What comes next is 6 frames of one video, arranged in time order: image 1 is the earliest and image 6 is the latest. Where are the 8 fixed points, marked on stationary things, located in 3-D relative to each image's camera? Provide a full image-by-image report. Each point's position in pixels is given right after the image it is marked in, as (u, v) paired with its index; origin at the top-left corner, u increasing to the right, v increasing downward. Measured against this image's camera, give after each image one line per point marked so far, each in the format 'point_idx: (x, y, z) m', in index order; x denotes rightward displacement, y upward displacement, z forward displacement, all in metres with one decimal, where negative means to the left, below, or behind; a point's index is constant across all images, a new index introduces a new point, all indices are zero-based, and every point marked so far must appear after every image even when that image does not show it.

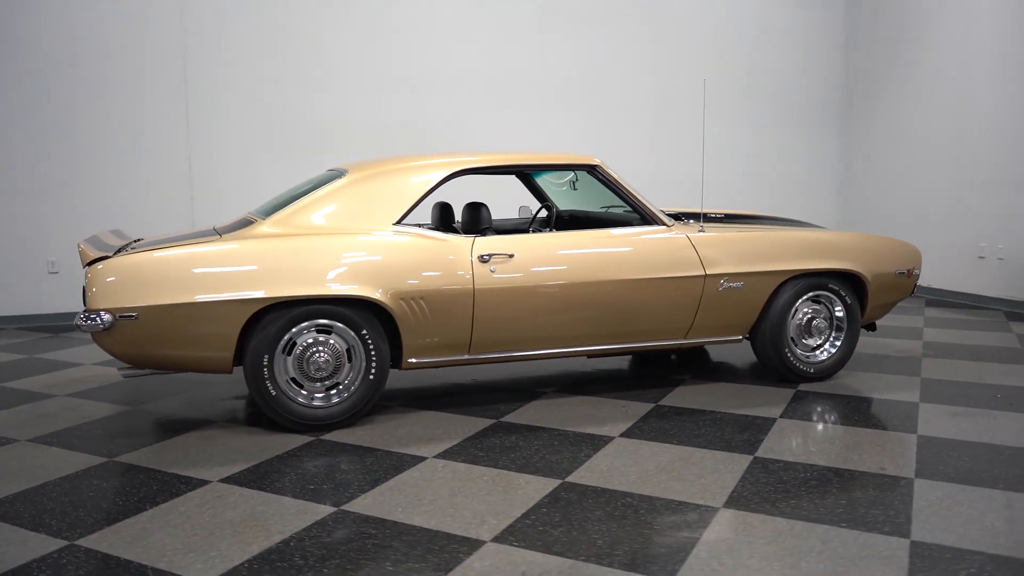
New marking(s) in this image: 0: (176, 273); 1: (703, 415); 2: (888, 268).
0: (-1.5, +0.1, +3.4) m
1: (+0.9, -0.6, +3.8) m
2: (+2.2, +0.1, +4.5) m
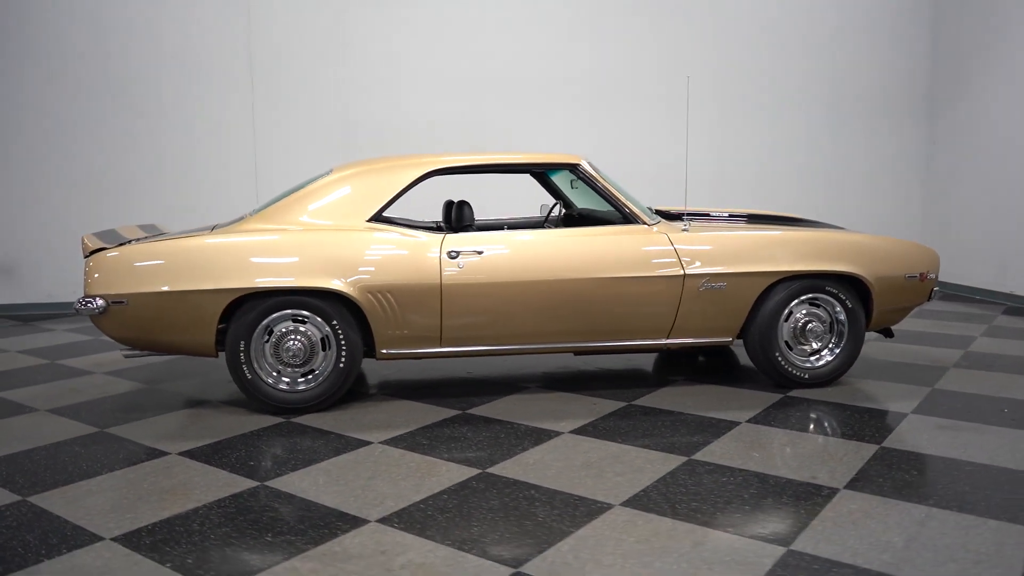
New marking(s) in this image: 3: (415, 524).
0: (-1.7, +0.1, +3.7) m
1: (+0.7, -0.6, +3.7) m
2: (+2.1, +0.1, +4.2) m
3: (-0.3, -0.8, +2.5) m
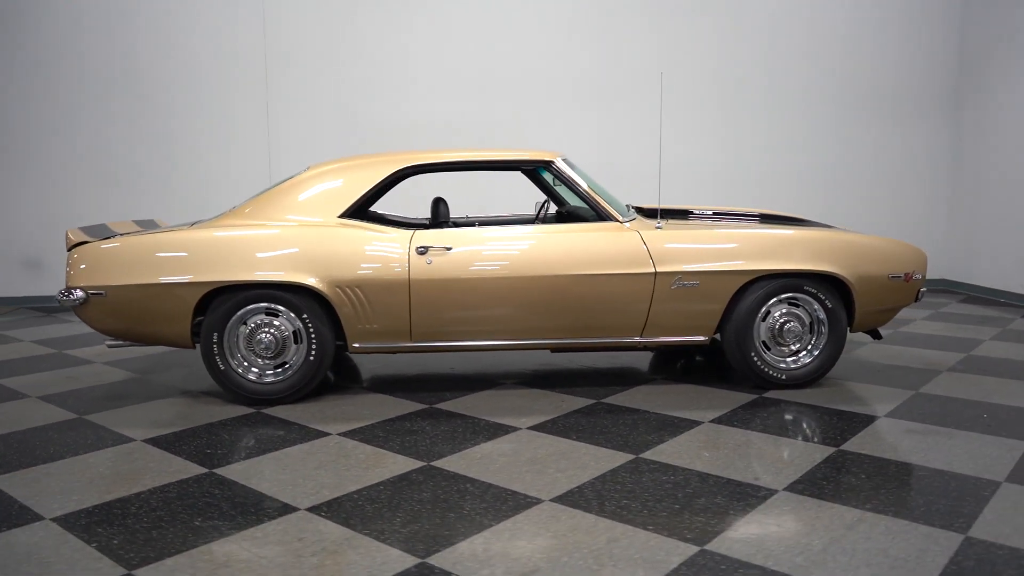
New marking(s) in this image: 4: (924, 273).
0: (-1.9, +0.2, +3.8) m
1: (+0.6, -0.6, +3.7) m
2: (+2.0, +0.1, +4.1) m
3: (-0.6, -0.7, +2.6) m
4: (+2.3, +0.1, +4.3) m
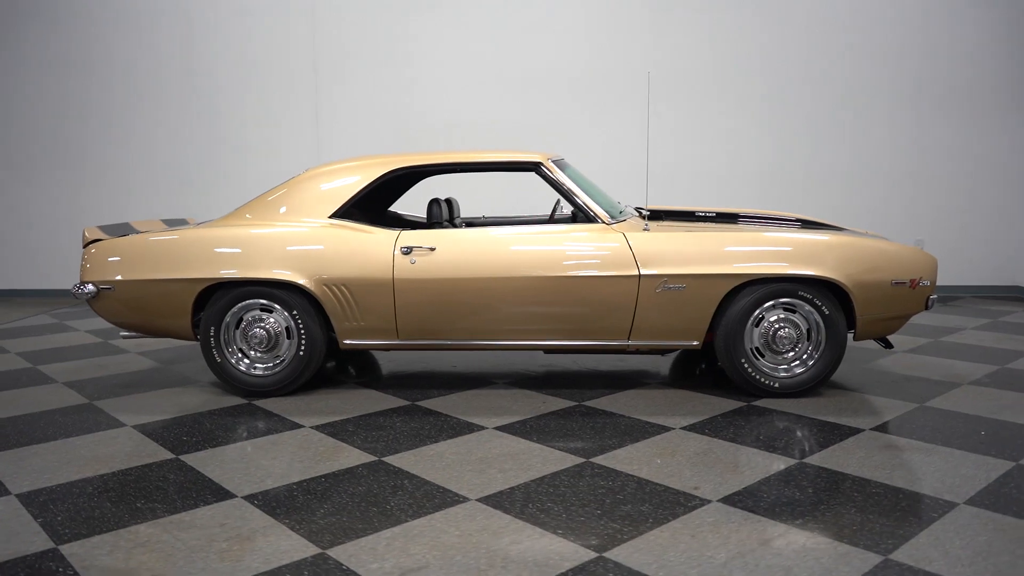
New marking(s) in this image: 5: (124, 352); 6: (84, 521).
0: (-1.9, +0.2, +4.1) m
1: (+0.4, -0.6, +3.7) m
2: (+1.9, +0.1, +3.9) m
3: (-0.8, -0.7, +2.7) m
4: (+2.2, 0.0, +4.0) m
5: (-2.7, -0.4, +5.3) m
6: (-1.4, -0.8, +2.5) m
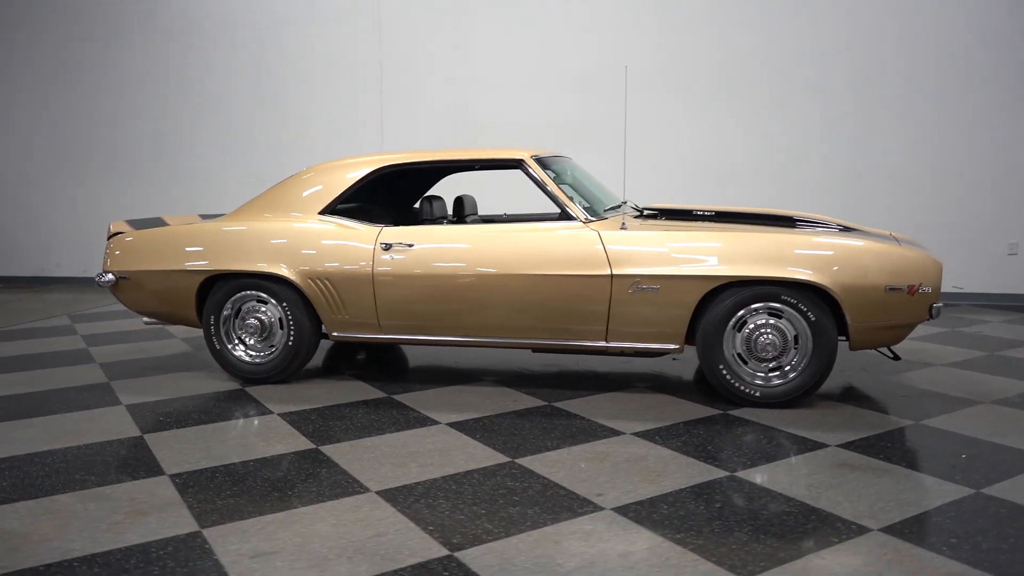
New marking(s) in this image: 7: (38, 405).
0: (-2.0, +0.2, +4.4) m
1: (+0.2, -0.6, +3.6) m
2: (+1.7, 0.0, +3.6) m
3: (-1.2, -0.7, +2.8) m
4: (+2.0, 0.0, +3.7) m
5: (-2.5, -0.4, +5.8) m
6: (-1.8, -0.7, +2.8) m
7: (-2.4, -0.6, +4.0) m
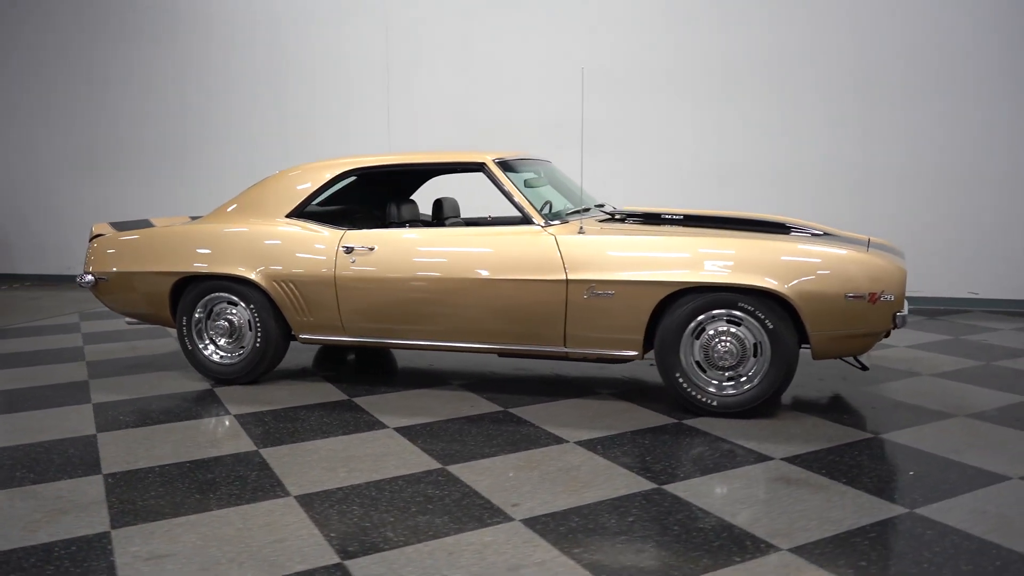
0: (-2.2, +0.2, +4.5) m
1: (0.0, -0.6, +3.6) m
2: (+1.5, 0.0, +3.5) m
3: (-1.5, -0.7, +2.9) m
4: (+1.8, 0.0, +3.5) m
5: (-2.6, -0.4, +5.9) m
6: (-2.1, -0.7, +2.9) m
7: (-2.6, -0.6, +4.1) m
